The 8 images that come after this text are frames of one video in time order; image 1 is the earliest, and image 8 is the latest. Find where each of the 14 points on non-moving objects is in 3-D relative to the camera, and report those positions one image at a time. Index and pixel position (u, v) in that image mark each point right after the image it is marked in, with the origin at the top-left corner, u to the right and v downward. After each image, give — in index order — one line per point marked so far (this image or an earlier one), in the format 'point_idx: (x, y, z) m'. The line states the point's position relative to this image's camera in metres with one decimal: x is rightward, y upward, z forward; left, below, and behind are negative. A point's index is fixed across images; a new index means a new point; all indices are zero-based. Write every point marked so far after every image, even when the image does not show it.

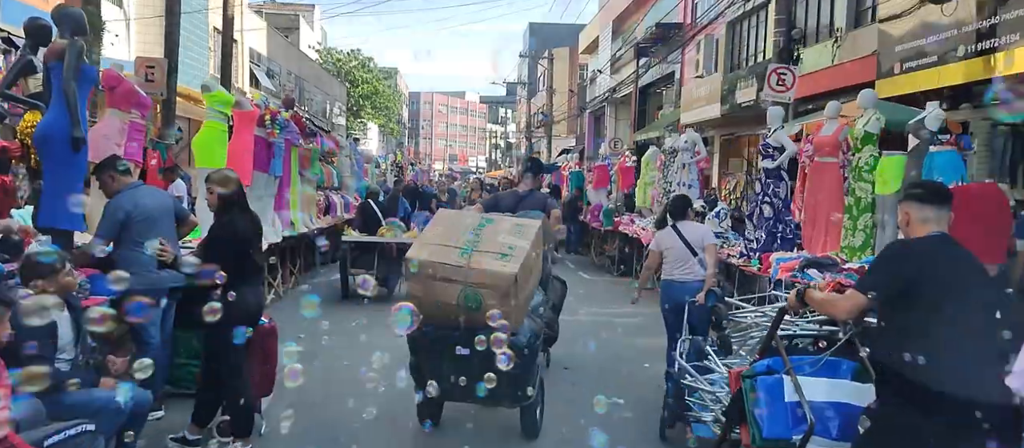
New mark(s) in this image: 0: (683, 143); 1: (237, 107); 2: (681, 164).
0: (+2.3, +1.1, +11.7) m
1: (-2.6, +1.1, +8.3) m
2: (+2.3, +0.8, +11.7) m
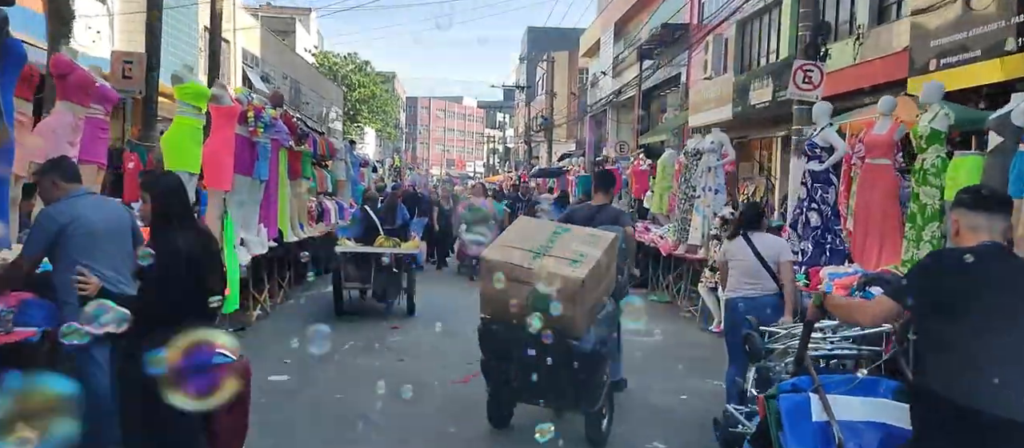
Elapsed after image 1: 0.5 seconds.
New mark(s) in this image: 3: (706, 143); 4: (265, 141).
0: (+2.5, +1.0, +10.7) m
1: (-2.5, +1.0, +7.3) m
2: (+2.4, +0.7, +10.7) m
3: (+2.4, +1.0, +10.7) m
4: (-2.3, +0.8, +8.2) m
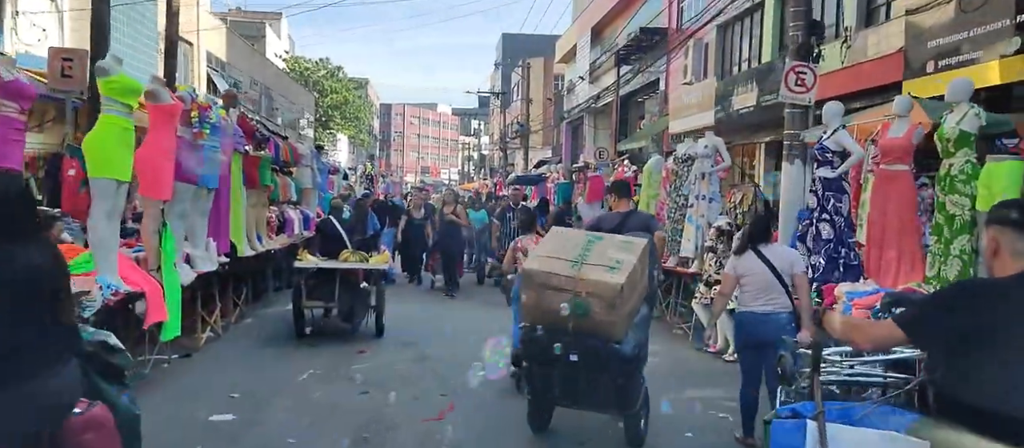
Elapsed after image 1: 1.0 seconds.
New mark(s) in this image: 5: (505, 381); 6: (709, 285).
0: (+2.2, +0.8, +9.9) m
1: (-2.6, +0.9, +6.4) m
2: (+2.2, +0.6, +10.0) m
3: (+2.2, +0.9, +10.0) m
4: (-2.5, +0.7, +7.3) m
5: (-0.1, -1.4, +7.6) m
6: (+2.1, -0.7, +9.4) m
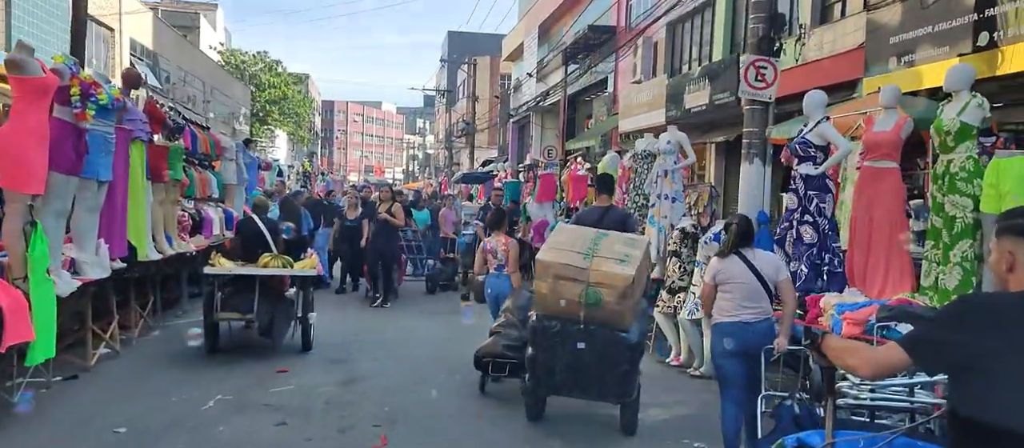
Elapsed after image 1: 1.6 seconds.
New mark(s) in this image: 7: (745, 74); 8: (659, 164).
0: (+1.6, +0.8, +9.1) m
1: (-3.0, +0.9, +5.3) m
2: (+1.6, +0.5, +9.1) m
3: (+1.6, +0.8, +9.2) m
4: (-2.9, +0.7, +6.2) m
5: (-0.5, -1.4, +6.6) m
6: (+1.6, -0.7, +8.6) m
7: (+2.9, +1.9, +10.7) m
8: (+1.6, +0.6, +9.2) m
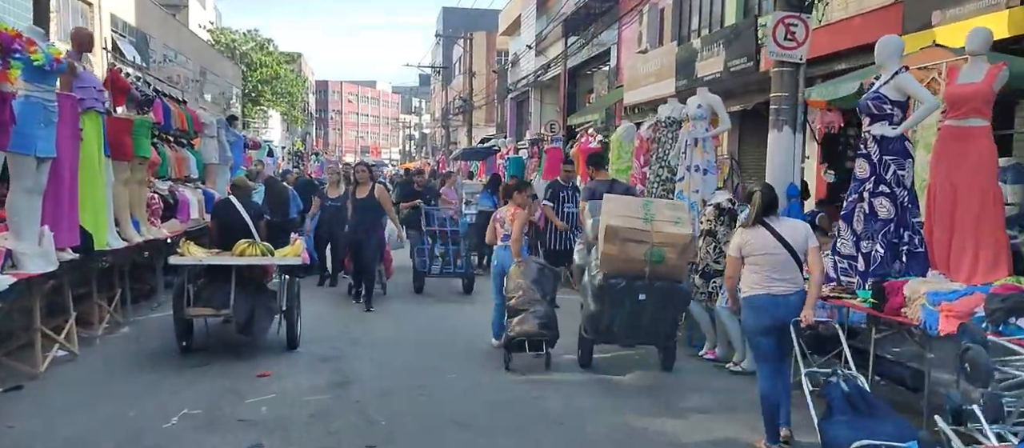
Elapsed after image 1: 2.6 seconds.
0: (+1.7, +1.0, +8.0) m
1: (-2.9, +1.0, +4.2) m
2: (+1.7, +0.8, +8.1) m
3: (+1.7, +1.1, +8.1) m
4: (-2.8, +0.8, +5.1) m
5: (-0.4, -1.2, +5.6) m
6: (+1.7, -0.5, +7.6) m
7: (+2.9, +2.1, +9.6) m
8: (+1.7, +0.9, +8.1) m
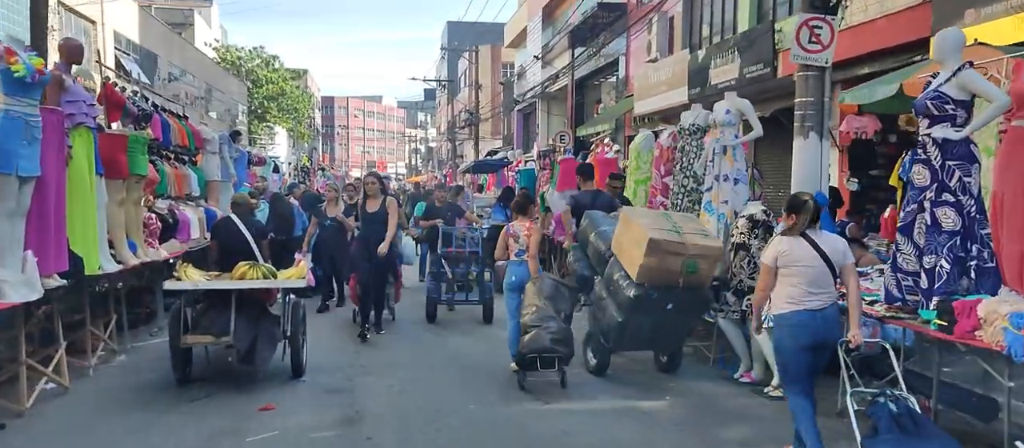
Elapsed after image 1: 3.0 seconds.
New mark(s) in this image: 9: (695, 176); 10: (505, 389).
0: (+1.8, +0.9, +7.6) m
1: (-2.8, +0.9, +3.8) m
2: (+1.8, +0.7, +7.6) m
3: (+1.8, +1.0, +7.6) m
4: (-2.7, +0.6, +4.6) m
5: (-0.2, -1.4, +5.1) m
6: (+1.8, -0.6, +7.1) m
7: (+3.1, +2.0, +9.2) m
8: (+1.8, +0.7, +7.6) m
9: (+1.8, +0.5, +8.4) m
10: (-0.1, -1.3, +6.9) m
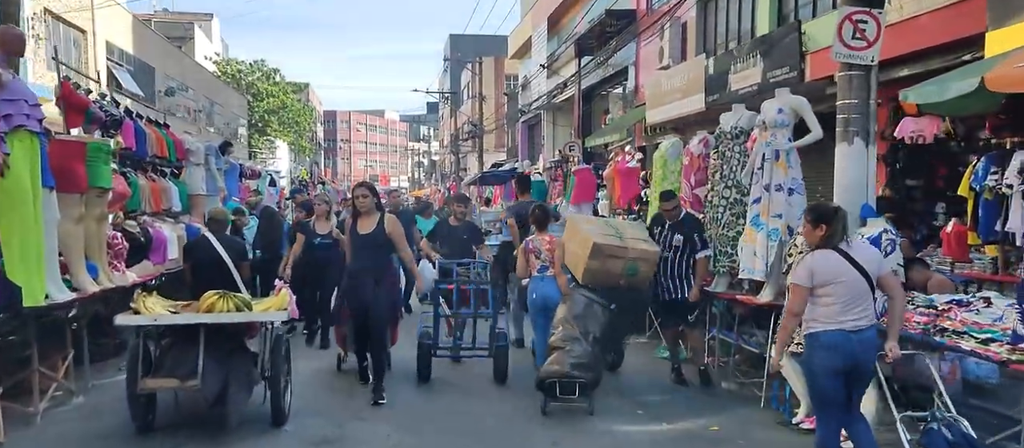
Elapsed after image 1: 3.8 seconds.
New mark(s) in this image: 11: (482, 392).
0: (+2.0, +0.8, +6.5) m
1: (-2.7, +0.8, +2.8) m
2: (+2.0, +0.5, +6.6) m
3: (+1.9, +0.8, +6.6) m
4: (-2.6, +0.5, +3.6) m
5: (-0.1, -1.5, +4.1) m
6: (+2.0, -0.7, +6.0) m
7: (+3.2, +1.9, +8.2) m
8: (+1.9, +0.6, +6.6) m
9: (+1.9, +0.3, +7.3) m
10: (+0.1, -1.4, +5.8) m
11: (-0.2, -1.3, +7.3) m
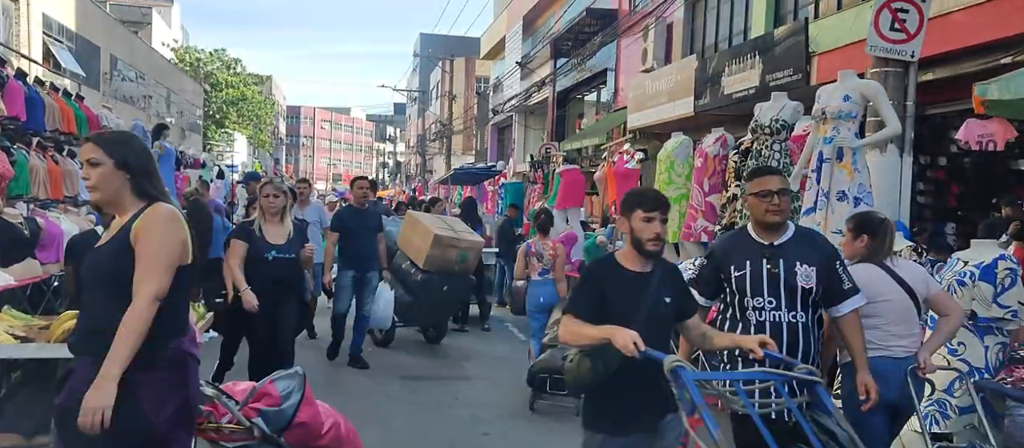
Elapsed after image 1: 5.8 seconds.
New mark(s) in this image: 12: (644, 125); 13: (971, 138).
0: (+1.9, +0.7, +5.1) m
1: (-2.5, +0.8, +1.1) m
2: (+1.9, +0.4, +5.2) m
3: (+1.9, +0.7, +5.2) m
4: (-2.5, +0.6, +2.0) m
5: (-0.1, -1.5, +2.6) m
6: (+1.9, -0.8, +4.6) m
7: (+3.1, +1.7, +6.8) m
8: (+1.9, +0.5, +5.2) m
9: (+1.8, +0.2, +5.9) m
10: (0.0, -1.5, +4.3) m
11: (-0.4, -1.4, +5.7) m
12: (+3.1, +2.3, +19.8) m
13: (+3.7, +0.7, +7.0) m
